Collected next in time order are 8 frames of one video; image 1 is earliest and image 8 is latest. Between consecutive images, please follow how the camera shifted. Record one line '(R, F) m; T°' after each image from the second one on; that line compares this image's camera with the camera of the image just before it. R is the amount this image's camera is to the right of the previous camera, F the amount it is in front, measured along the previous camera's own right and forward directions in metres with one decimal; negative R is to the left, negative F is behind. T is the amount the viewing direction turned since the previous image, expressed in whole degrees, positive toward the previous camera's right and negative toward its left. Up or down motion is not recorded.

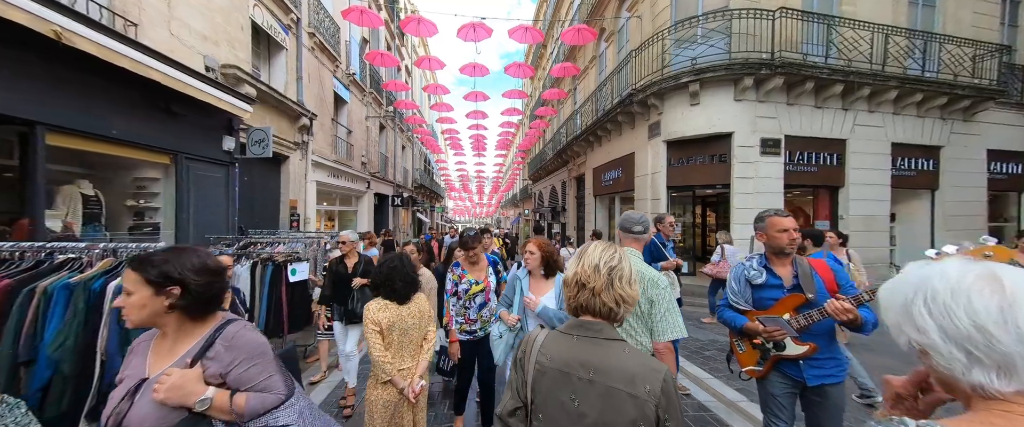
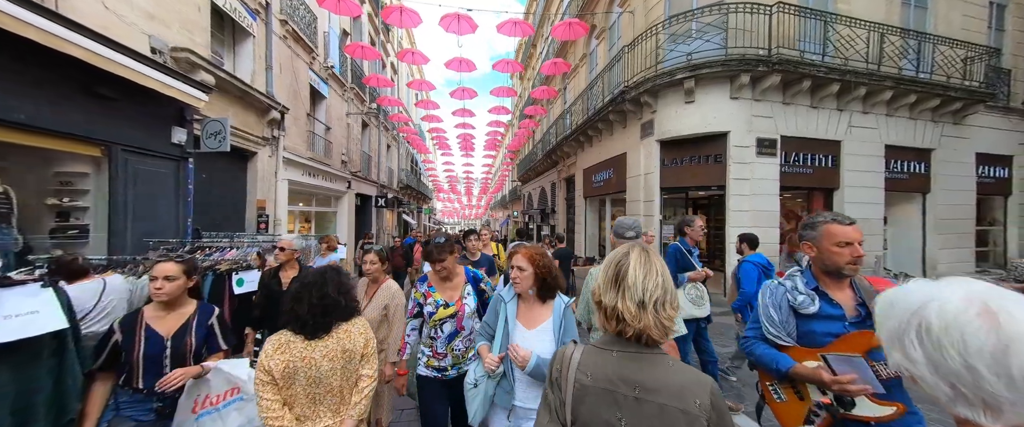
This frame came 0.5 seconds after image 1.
(+0.1, +0.4) m; +2°
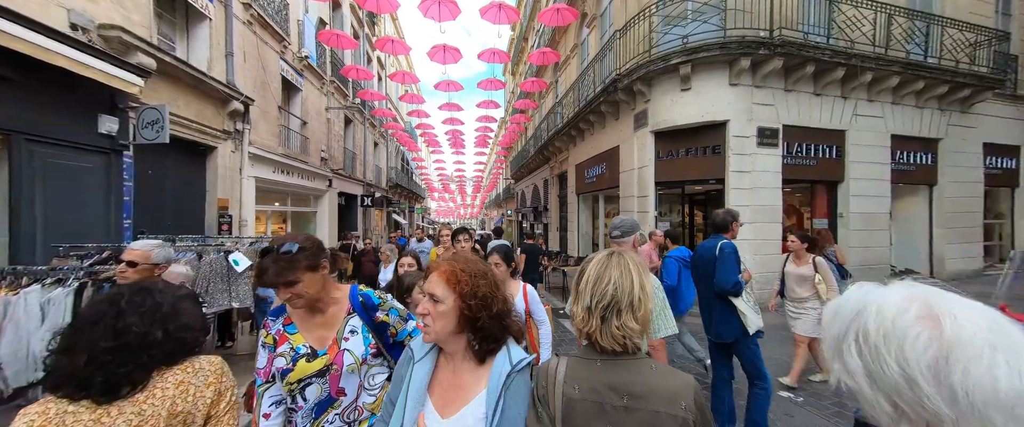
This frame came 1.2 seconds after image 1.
(+0.2, +0.5) m; +1°
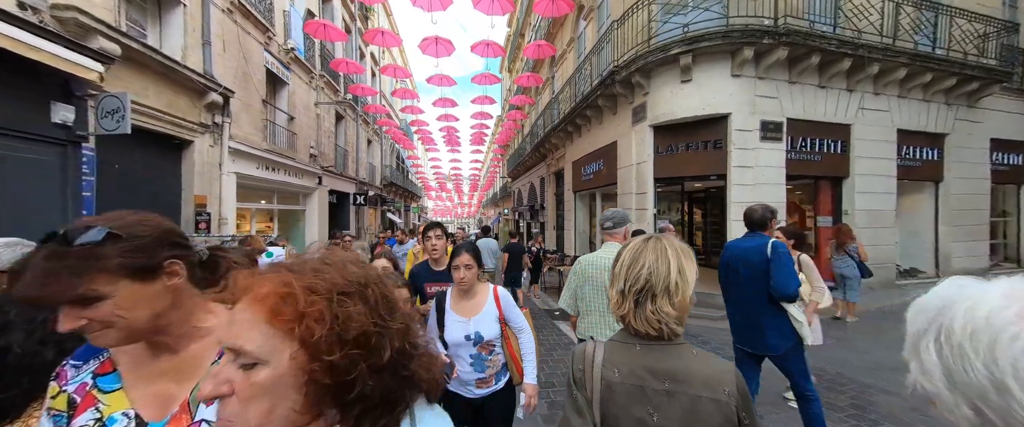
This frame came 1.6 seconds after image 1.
(+0.1, +0.3) m; 0°
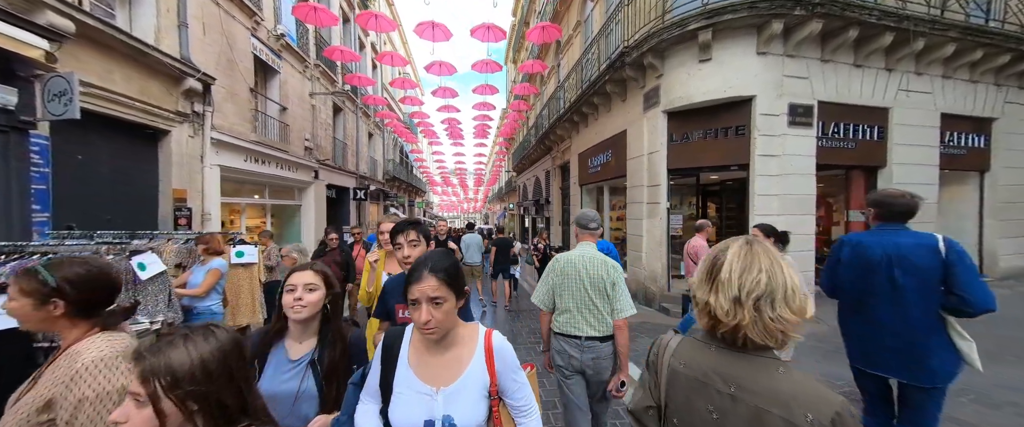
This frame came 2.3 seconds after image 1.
(+0.1, +0.5) m; -1°
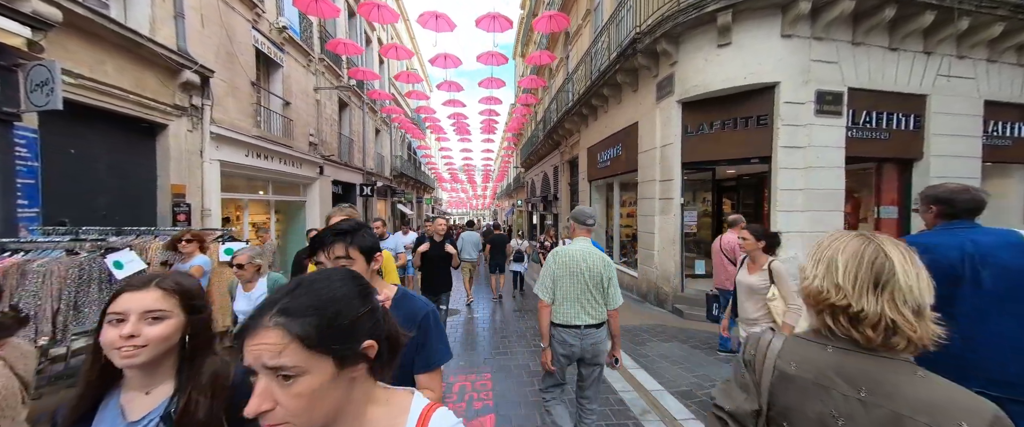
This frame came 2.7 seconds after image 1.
(+0.1, +0.3) m; -2°
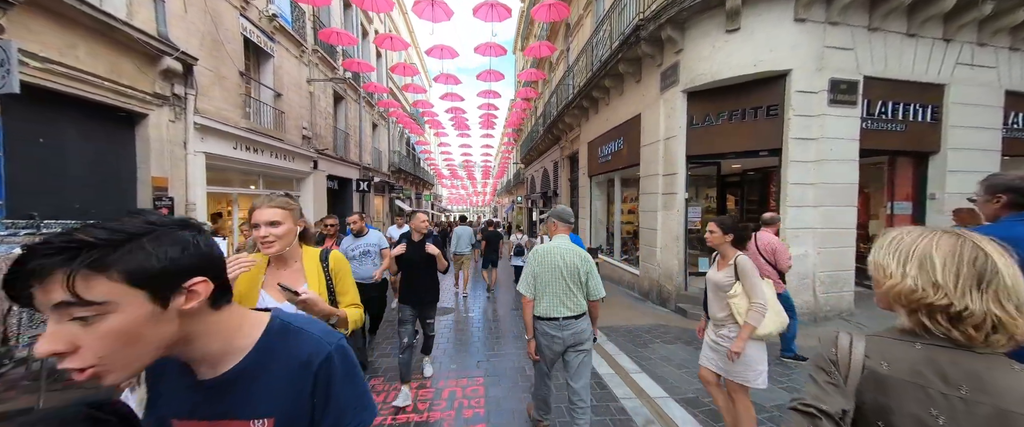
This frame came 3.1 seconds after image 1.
(+0.1, +0.3) m; 0°
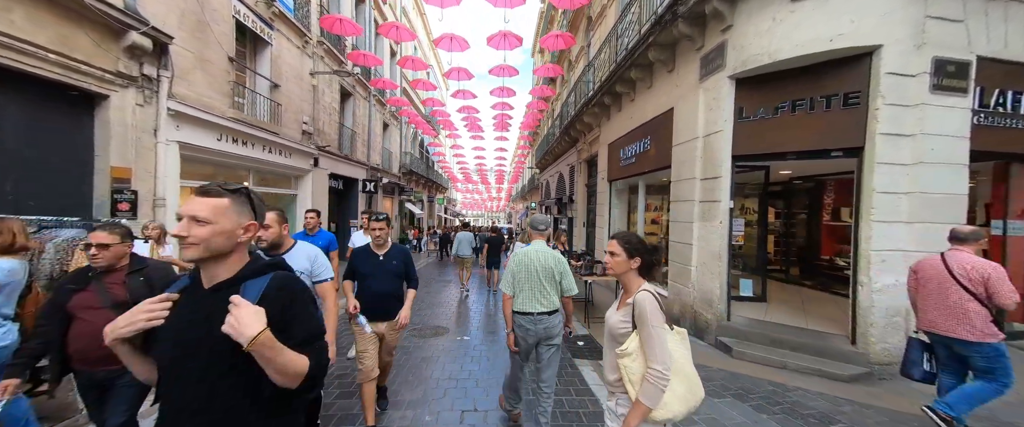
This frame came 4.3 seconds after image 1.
(+0.1, +1.0) m; -3°
